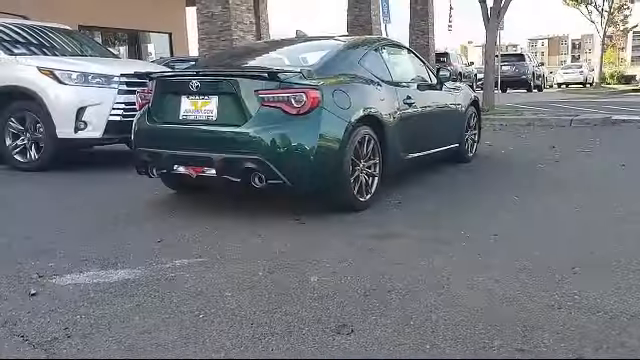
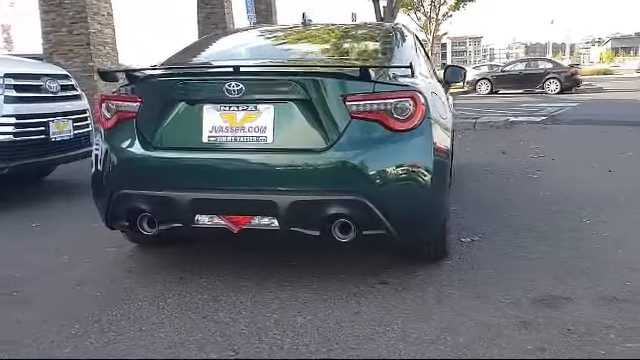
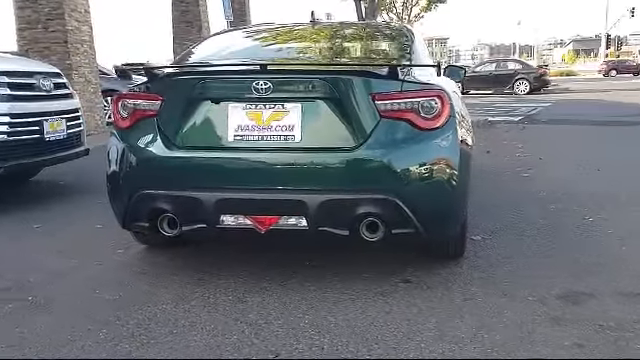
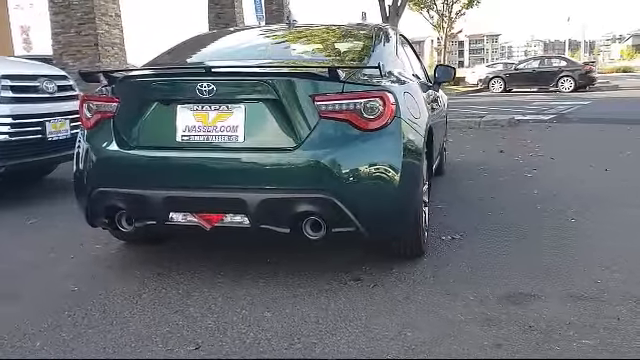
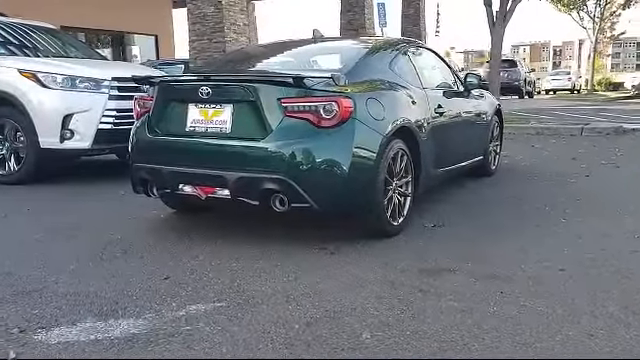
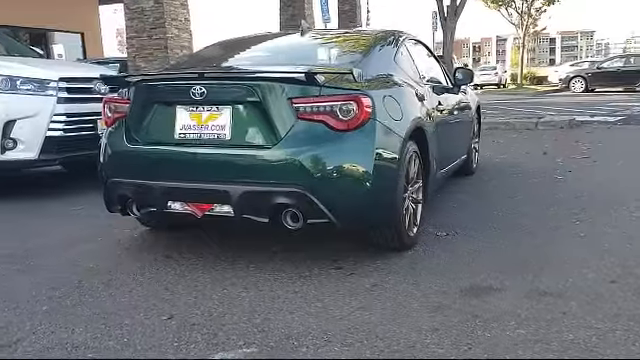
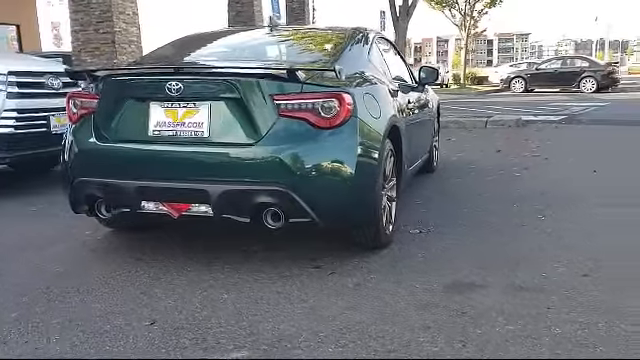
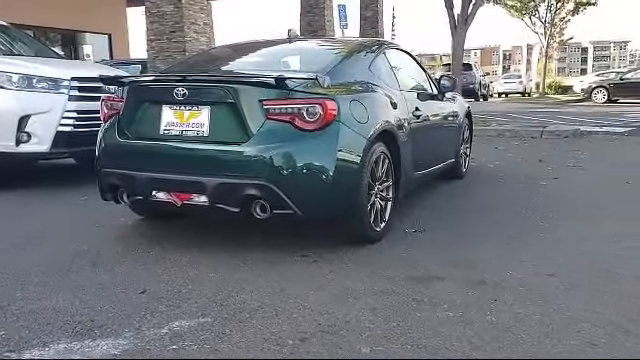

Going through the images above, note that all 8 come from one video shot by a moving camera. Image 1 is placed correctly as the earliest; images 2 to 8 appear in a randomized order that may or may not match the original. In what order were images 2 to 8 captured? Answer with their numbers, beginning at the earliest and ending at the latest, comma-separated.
5, 8, 6, 7, 4, 2, 3
